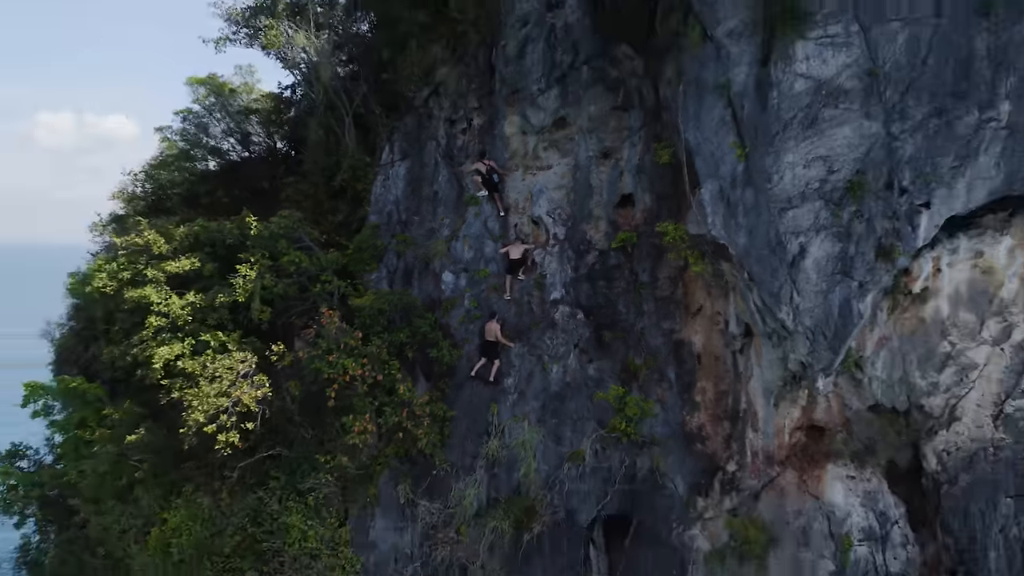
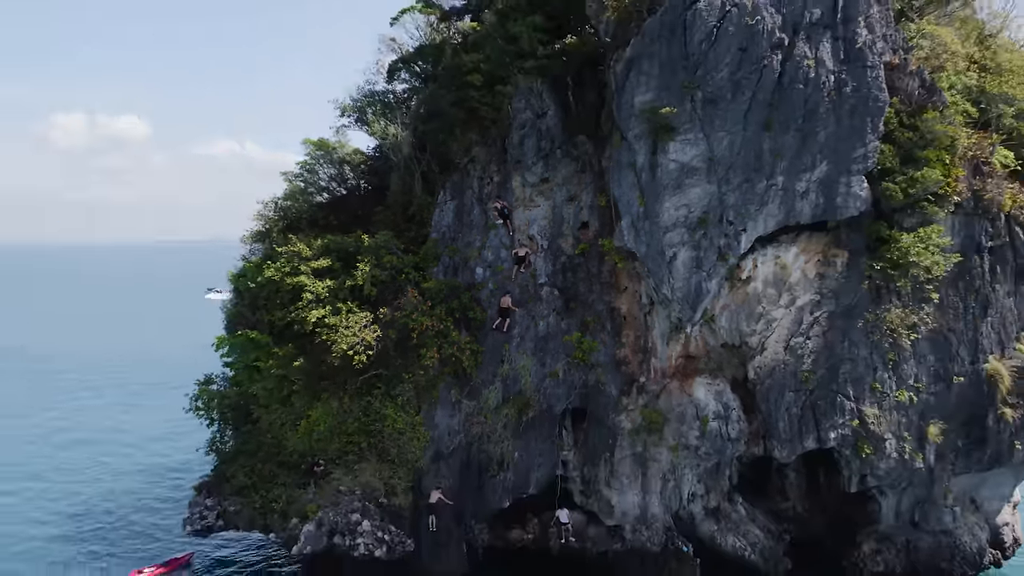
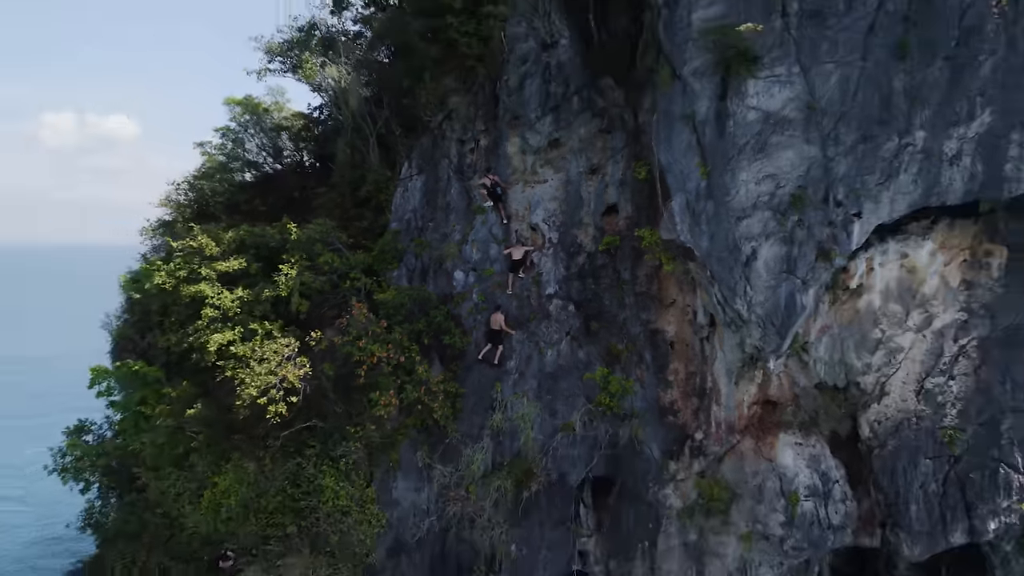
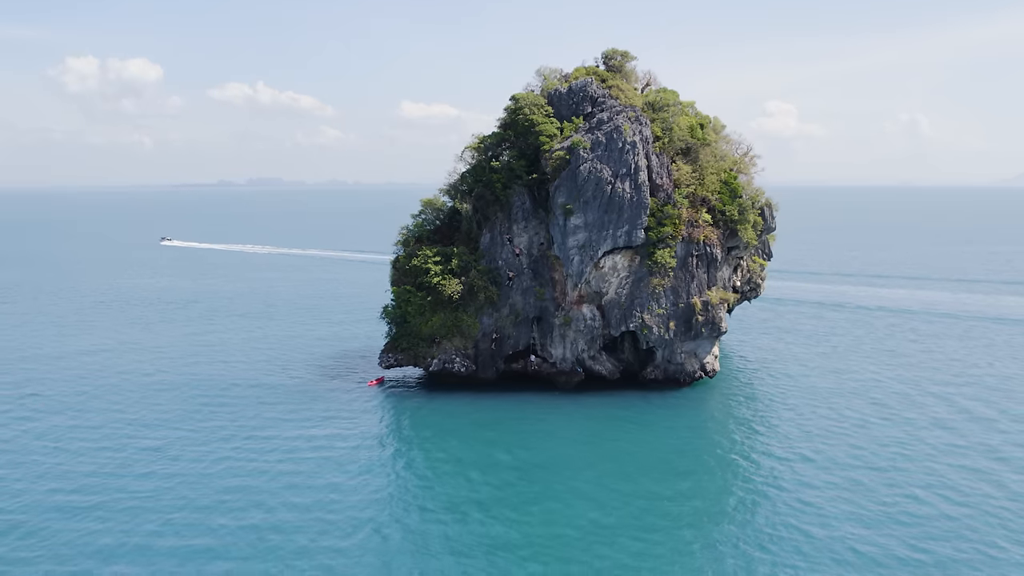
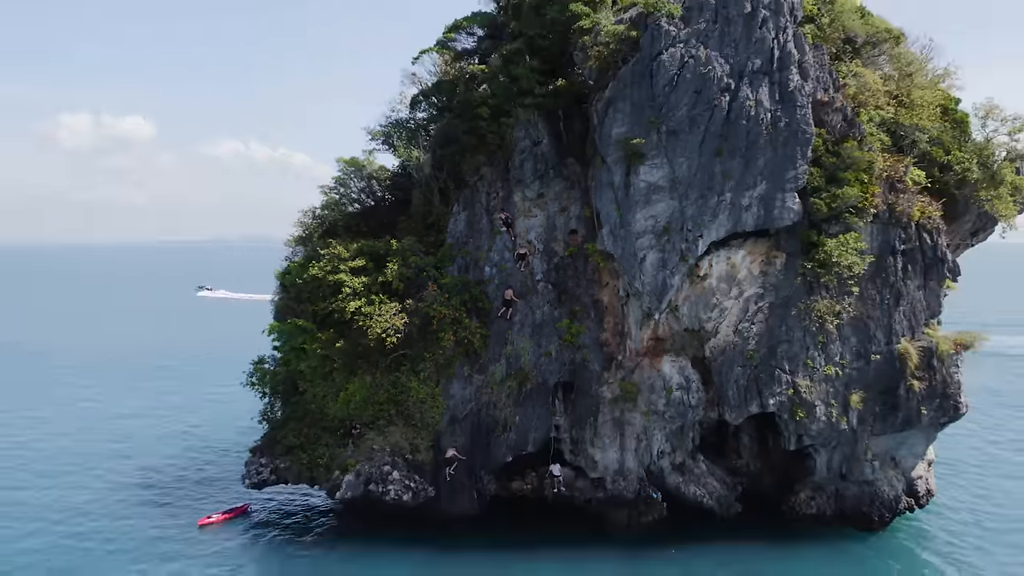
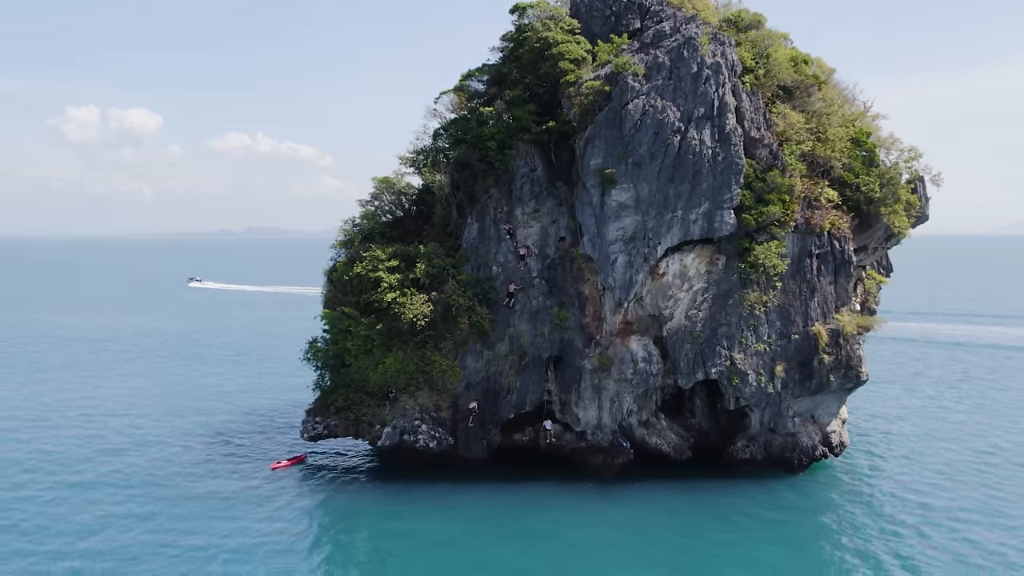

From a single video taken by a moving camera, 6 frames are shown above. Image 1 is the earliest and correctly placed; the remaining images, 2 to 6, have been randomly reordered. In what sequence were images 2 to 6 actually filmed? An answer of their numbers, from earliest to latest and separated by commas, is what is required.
3, 2, 5, 6, 4
